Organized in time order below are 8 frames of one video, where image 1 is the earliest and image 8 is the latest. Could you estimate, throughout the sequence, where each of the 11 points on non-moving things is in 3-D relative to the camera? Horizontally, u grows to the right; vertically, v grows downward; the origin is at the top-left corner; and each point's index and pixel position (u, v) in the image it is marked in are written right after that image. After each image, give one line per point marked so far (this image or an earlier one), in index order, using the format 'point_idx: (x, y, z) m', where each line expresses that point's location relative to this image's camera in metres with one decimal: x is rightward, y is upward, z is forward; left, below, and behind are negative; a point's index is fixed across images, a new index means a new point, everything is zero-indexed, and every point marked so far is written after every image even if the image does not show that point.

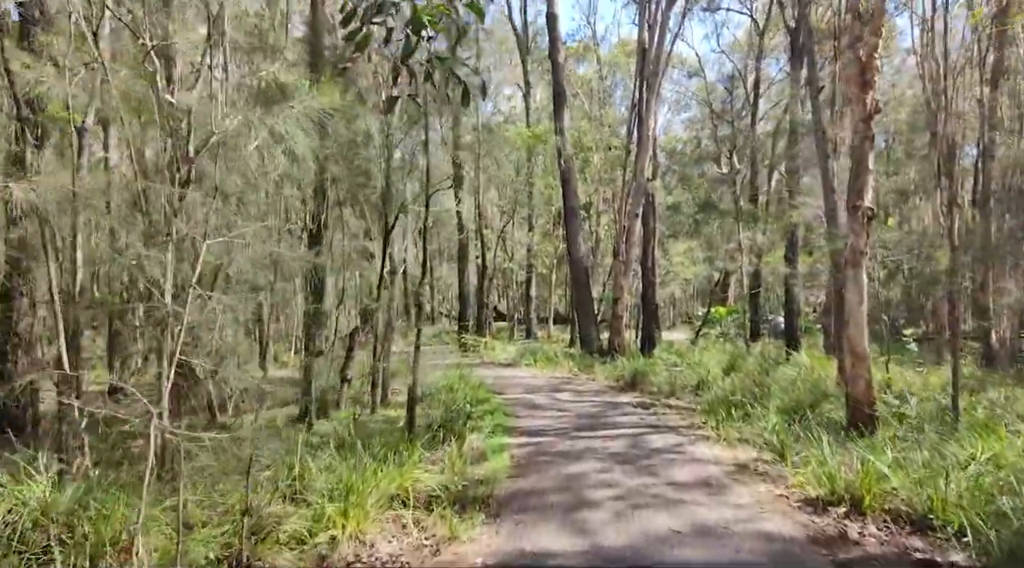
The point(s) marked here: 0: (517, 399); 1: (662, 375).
0: (+0.1, -1.6, +12.4) m
1: (+2.5, -1.5, +14.4) m
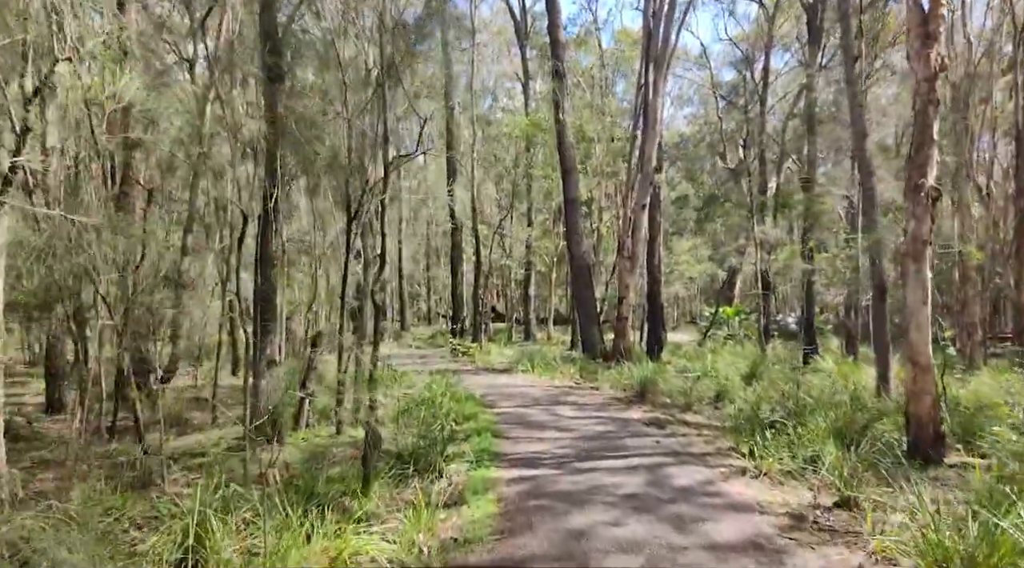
0: (0.0, -1.6, +10.7) m
1: (+2.4, -1.5, +12.8) m
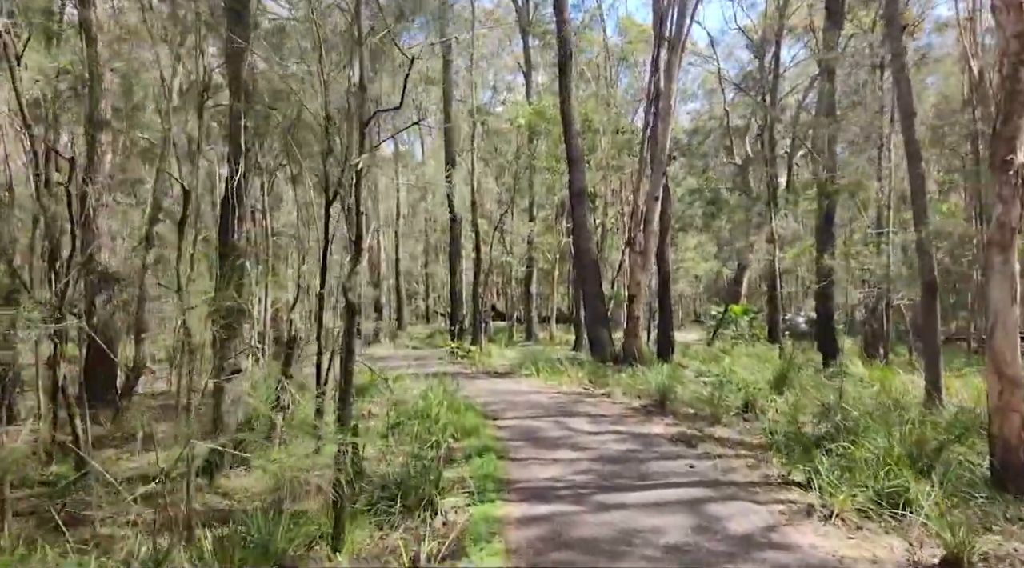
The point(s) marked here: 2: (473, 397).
0: (+0.1, -1.5, +9.4) m
1: (+2.4, -1.4, +11.5) m
2: (-0.5, -1.6, +12.2) m
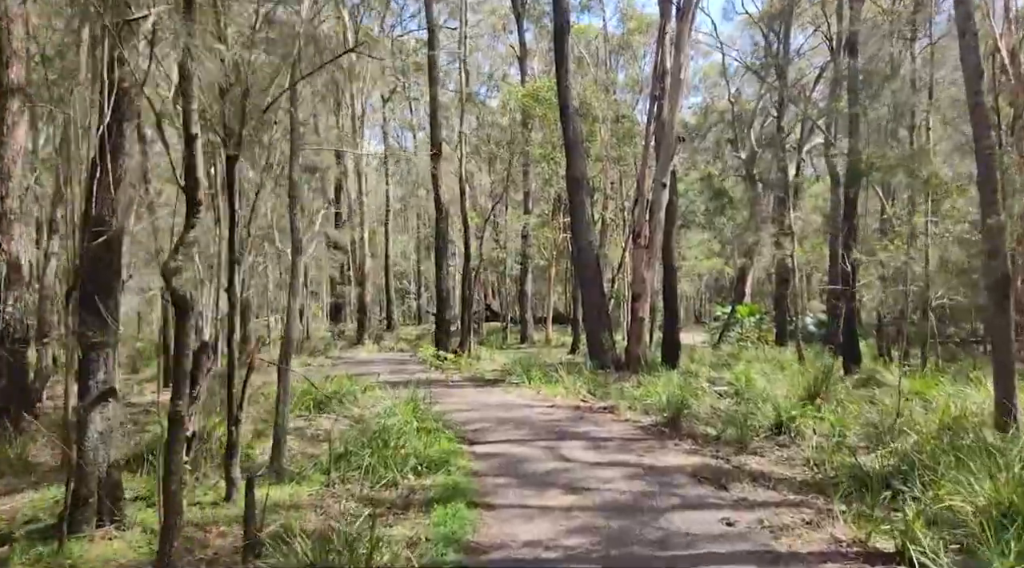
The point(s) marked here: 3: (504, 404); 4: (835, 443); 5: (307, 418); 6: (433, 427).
0: (-0.1, -1.5, +7.6) m
1: (+2.3, -1.4, +9.7) m
2: (-0.7, -1.5, +10.4) m
3: (-0.1, -1.5, +11.5) m
4: (+3.0, -1.5, +8.1) m
5: (-2.3, -1.6, +10.2) m
6: (-0.8, -1.4, +8.9) m
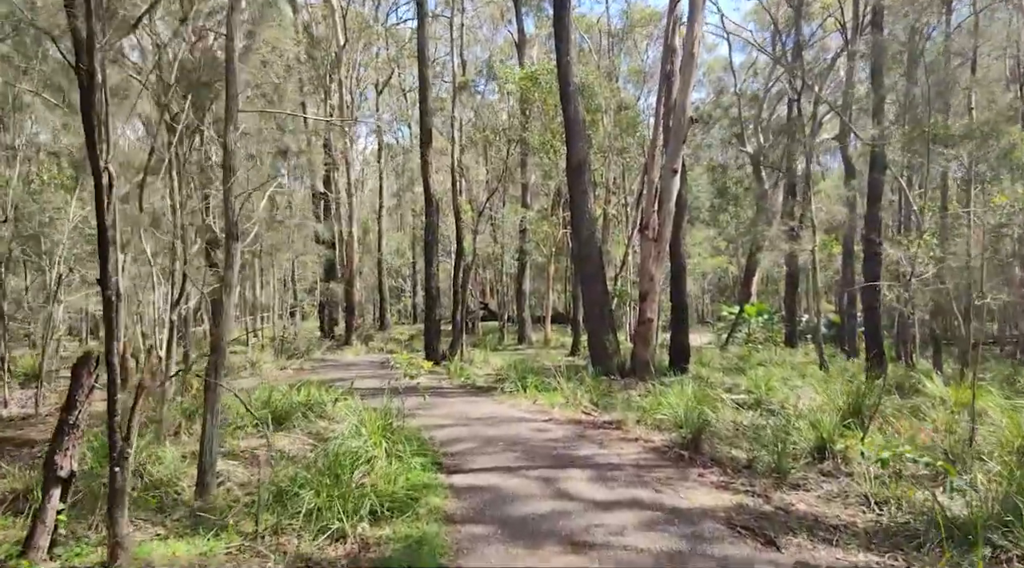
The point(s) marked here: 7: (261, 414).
0: (-0.2, -1.4, +6.1) m
1: (+2.2, -1.3, +8.2) m
2: (-0.8, -1.5, +8.9) m
3: (-0.2, -1.5, +10.0) m
4: (+2.9, -1.4, +6.6) m
5: (-2.4, -1.5, +8.7) m
6: (-0.9, -1.4, +7.5) m
7: (-2.7, -1.4, +9.4) m
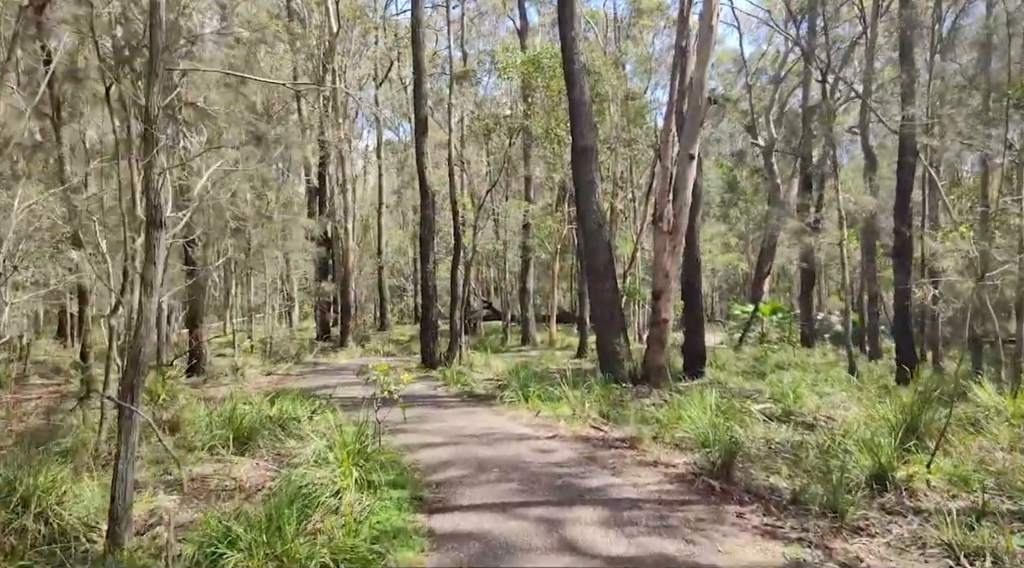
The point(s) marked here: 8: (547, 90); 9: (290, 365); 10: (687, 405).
0: (-0.2, -1.4, +4.9) m
1: (+2.1, -1.3, +6.9) m
2: (-0.8, -1.5, +7.7) m
3: (-0.2, -1.5, +8.8) m
4: (+2.8, -1.4, +5.4) m
5: (-2.4, -1.5, +7.5) m
6: (-0.9, -1.4, +6.2) m
7: (-2.7, -1.4, +8.2) m
8: (+0.8, +4.3, +19.6) m
9: (-4.7, -1.7, +18.9) m
10: (+1.9, -1.3, +9.6) m
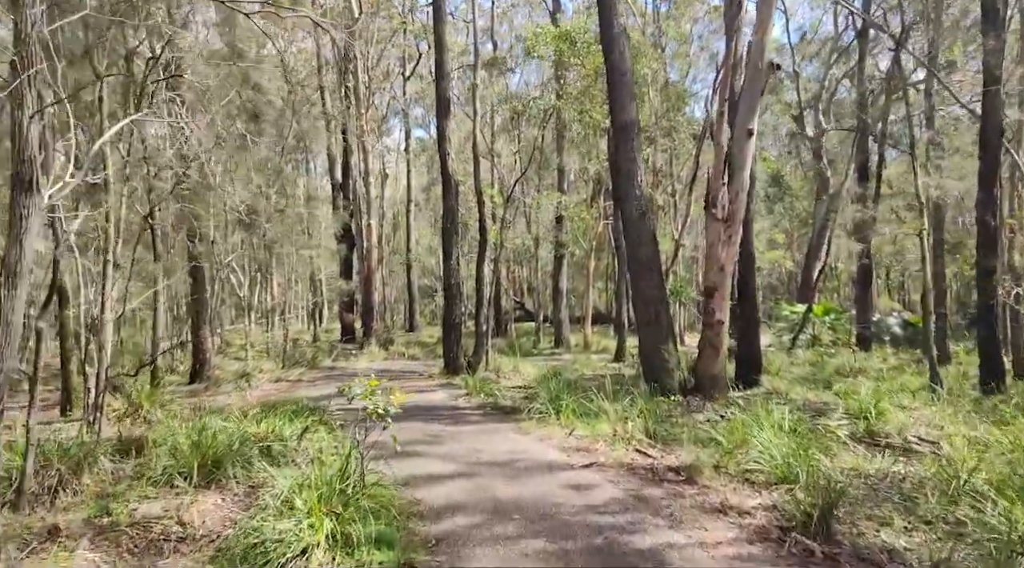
0: (-0.1, -1.4, +3.3) m
1: (+2.3, -1.2, +5.3) m
2: (-0.6, -1.4, +6.1) m
3: (0.0, -1.4, +7.2) m
4: (+2.9, -1.3, +3.7) m
5: (-2.3, -1.5, +6.0) m
6: (-0.8, -1.3, +4.7) m
7: (-2.5, -1.3, +6.8) m
8: (+1.4, +4.3, +18.0) m
9: (-4.1, -1.7, +17.5) m
10: (+2.1, -1.3, +7.9) m
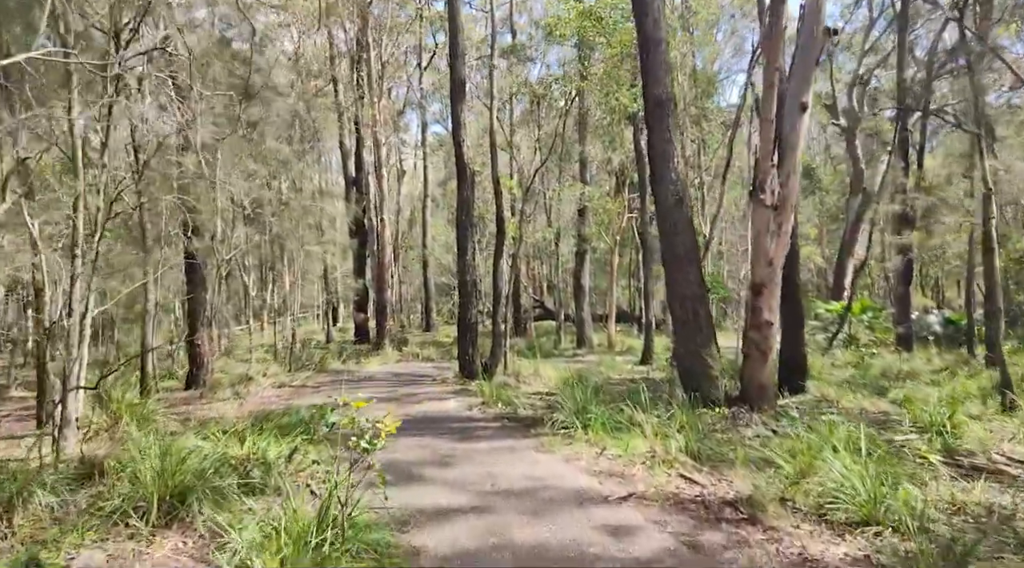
0: (-0.1, -1.4, +2.2) m
1: (+2.4, -1.2, +4.1) m
2: (-0.5, -1.4, +5.0) m
3: (+0.2, -1.4, +6.0) m
4: (+3.0, -1.3, +2.5) m
5: (-2.1, -1.4, +4.9) m
6: (-0.7, -1.3, +3.5) m
7: (-2.4, -1.3, +5.6) m
8: (+1.8, +4.4, +16.8) m
9: (-3.7, -1.6, +16.4) m
10: (+2.3, -1.2, +6.7) m
